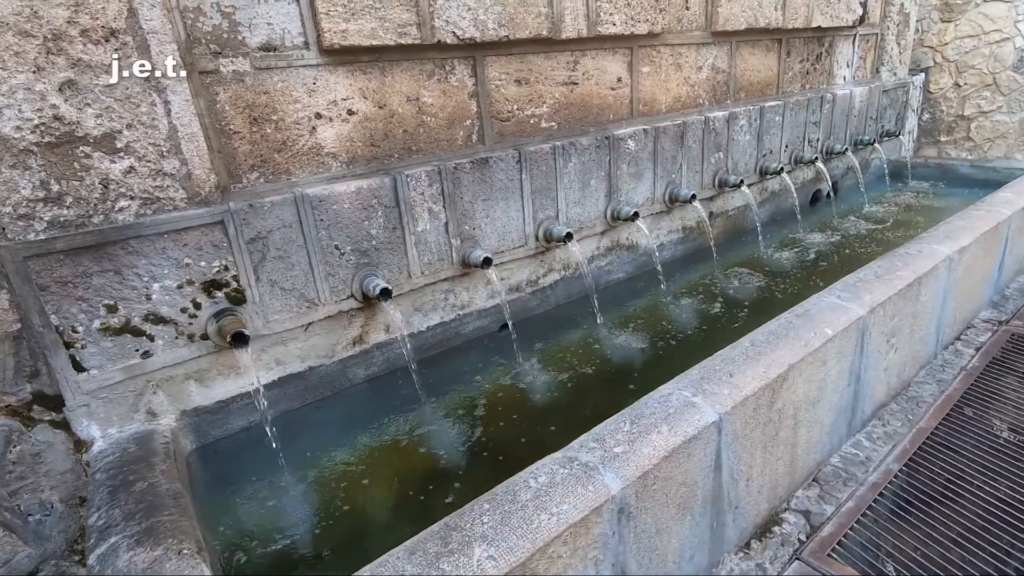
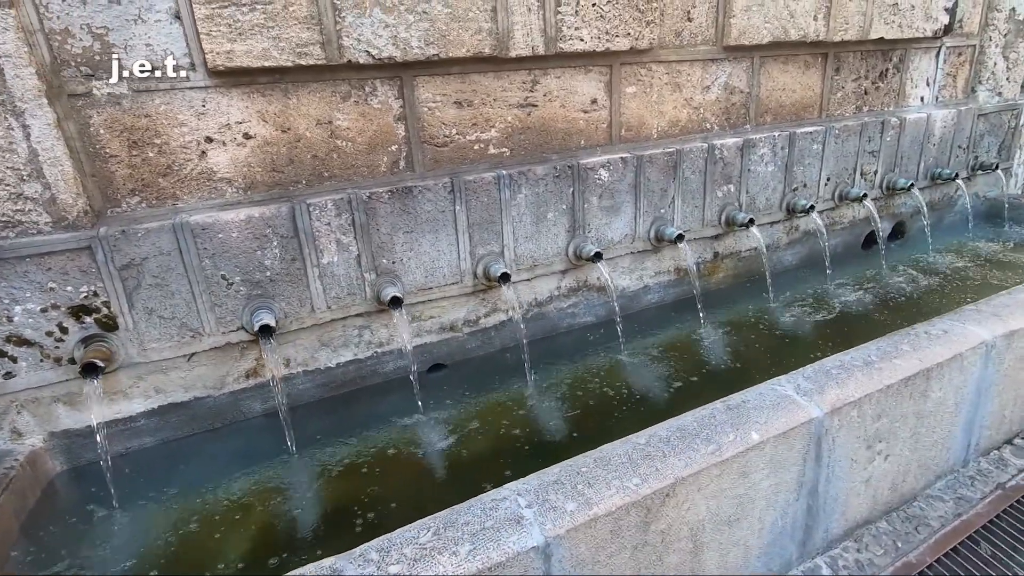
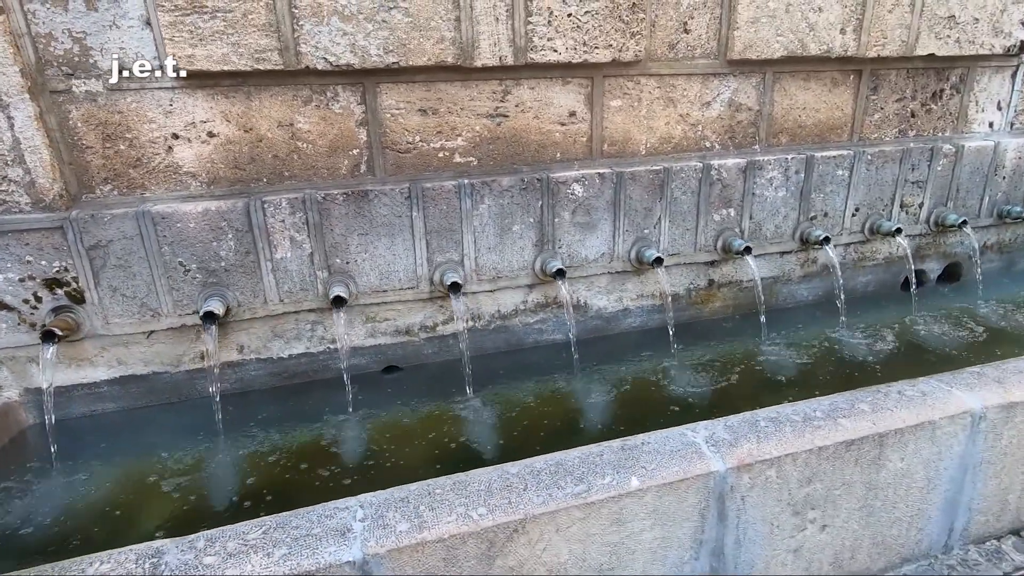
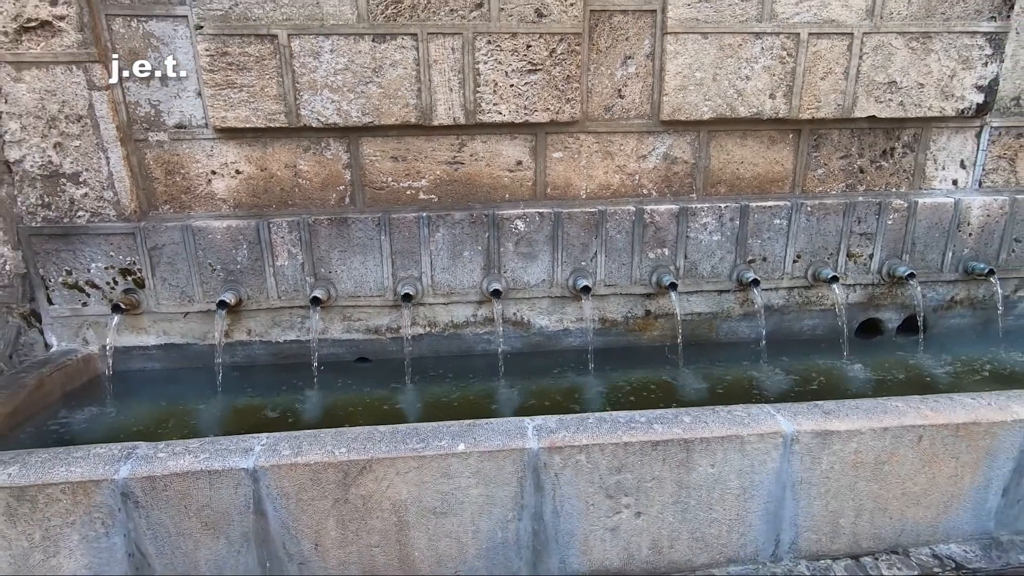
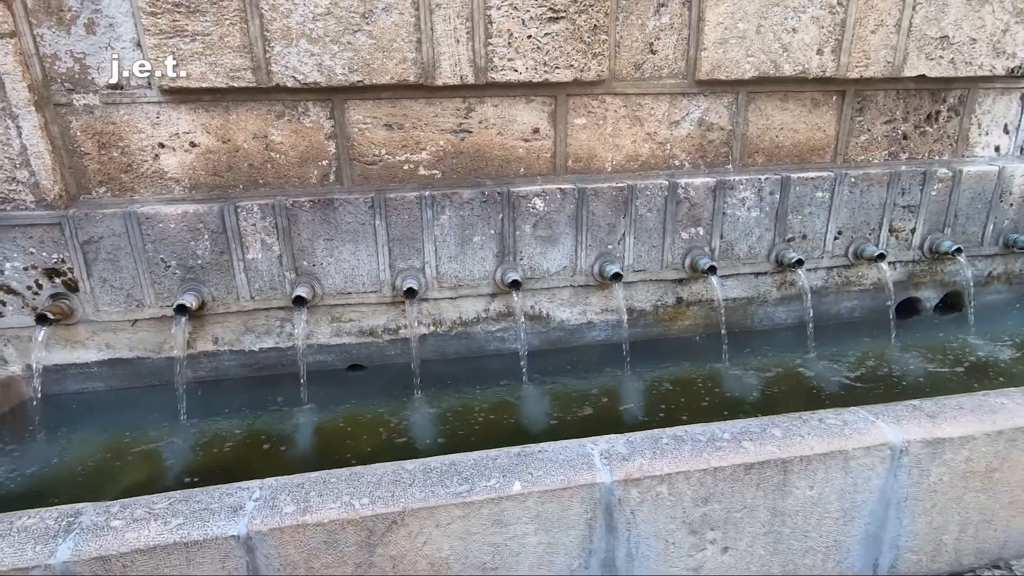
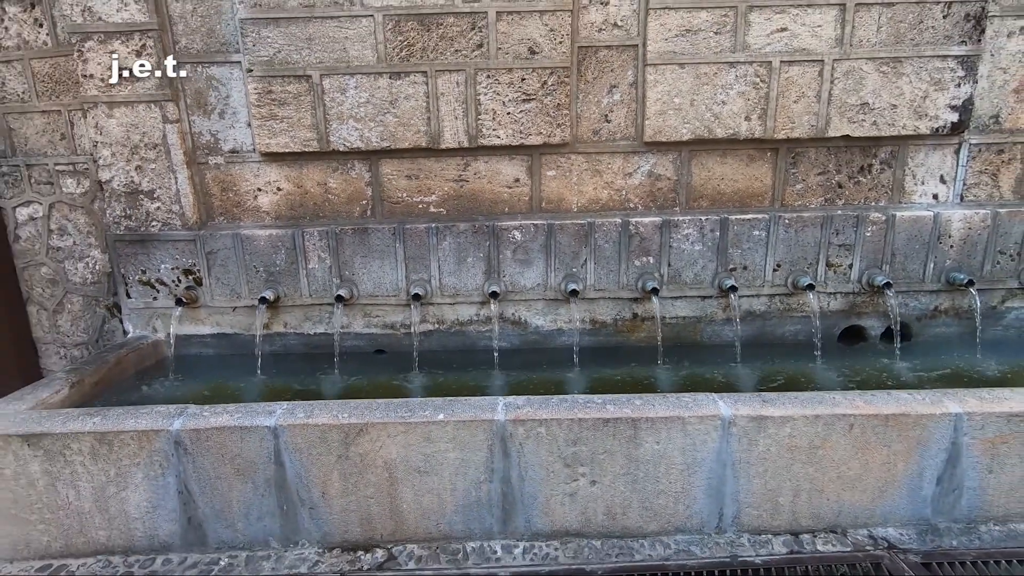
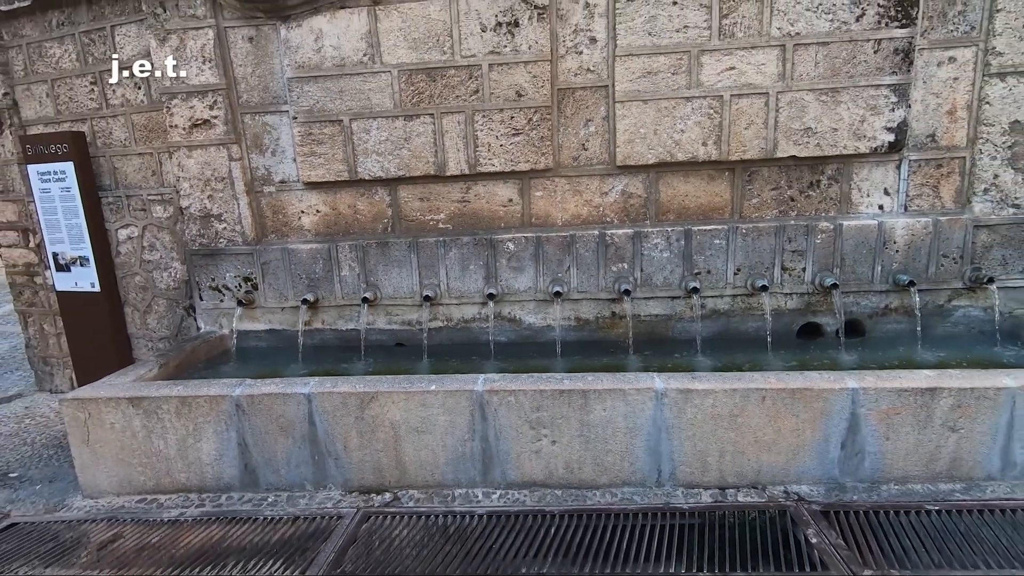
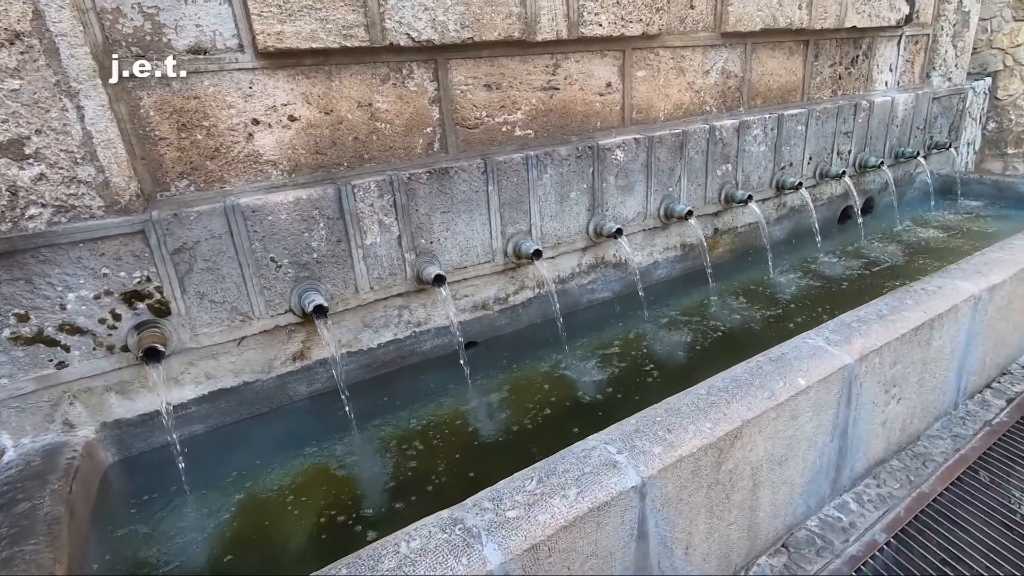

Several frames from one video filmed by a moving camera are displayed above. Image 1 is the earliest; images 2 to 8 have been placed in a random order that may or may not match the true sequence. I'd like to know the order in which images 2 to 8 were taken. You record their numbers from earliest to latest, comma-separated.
8, 2, 3, 5, 4, 6, 7
